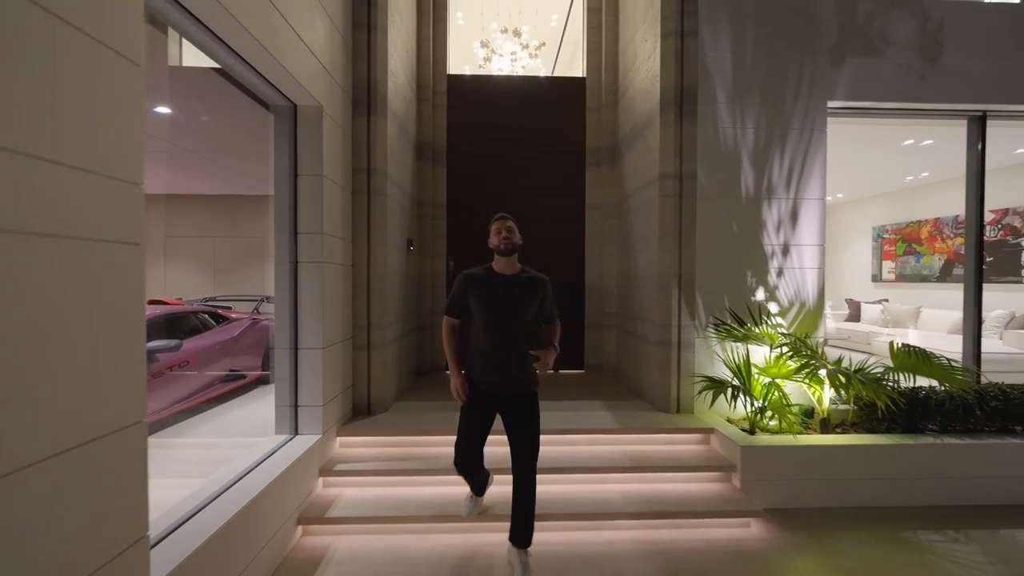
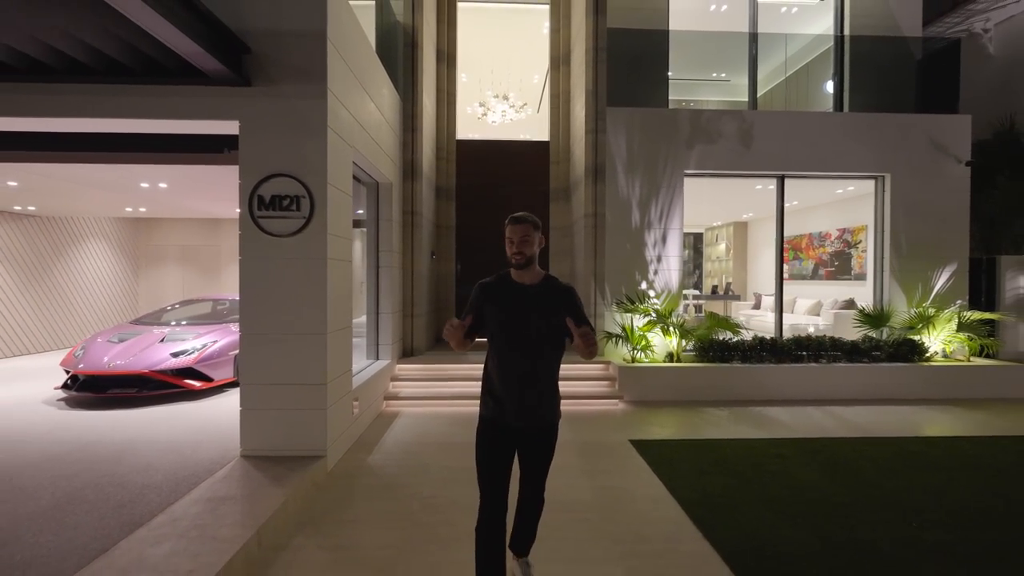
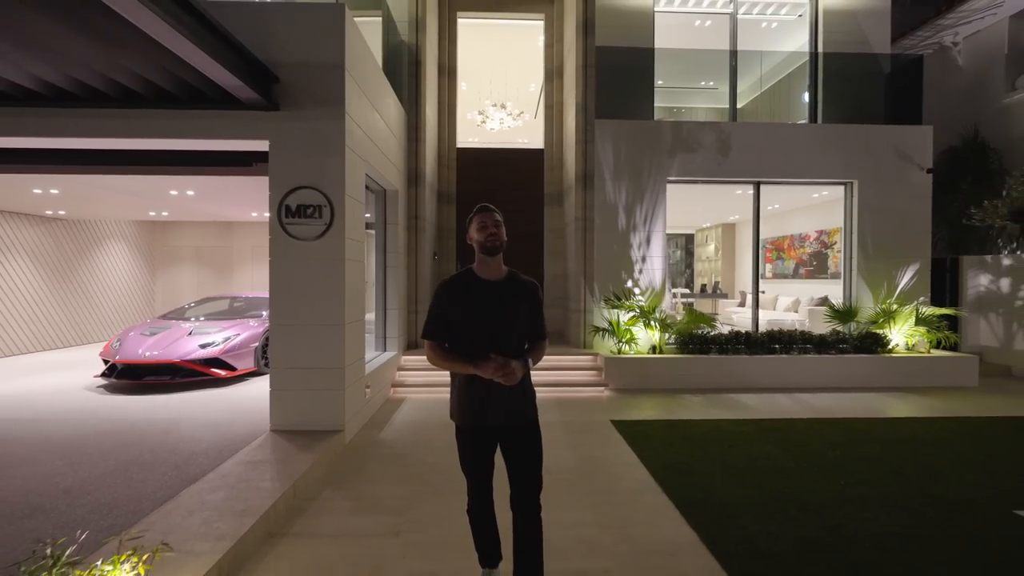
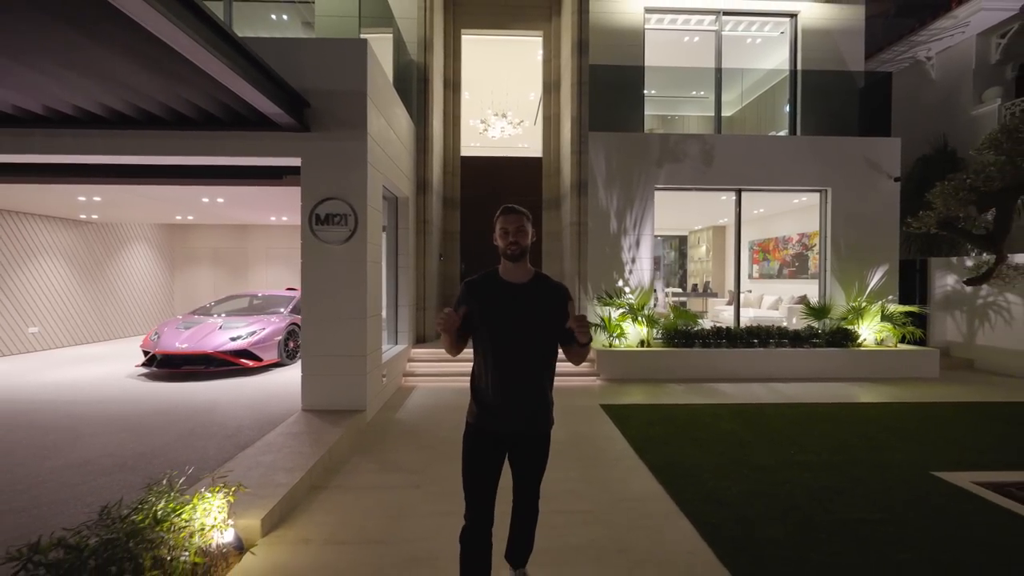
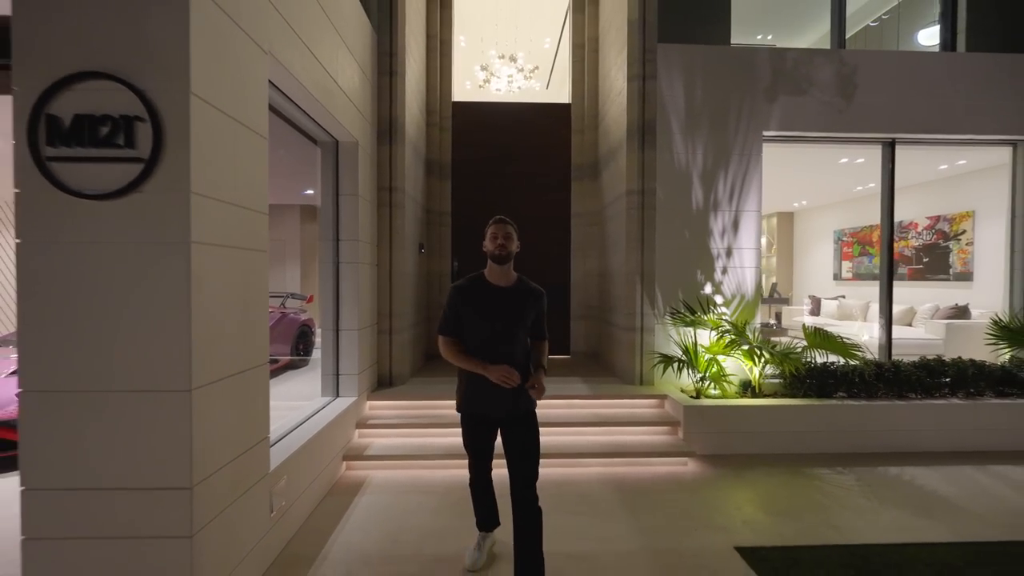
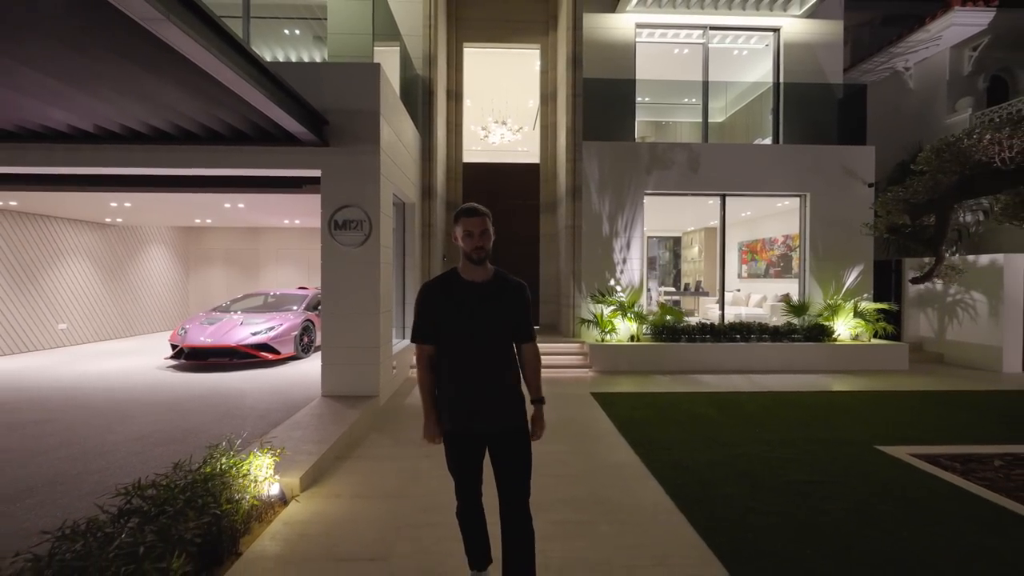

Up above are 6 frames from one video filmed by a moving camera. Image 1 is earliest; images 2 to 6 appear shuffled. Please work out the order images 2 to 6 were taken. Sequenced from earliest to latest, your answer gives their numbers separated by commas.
5, 2, 3, 4, 6
